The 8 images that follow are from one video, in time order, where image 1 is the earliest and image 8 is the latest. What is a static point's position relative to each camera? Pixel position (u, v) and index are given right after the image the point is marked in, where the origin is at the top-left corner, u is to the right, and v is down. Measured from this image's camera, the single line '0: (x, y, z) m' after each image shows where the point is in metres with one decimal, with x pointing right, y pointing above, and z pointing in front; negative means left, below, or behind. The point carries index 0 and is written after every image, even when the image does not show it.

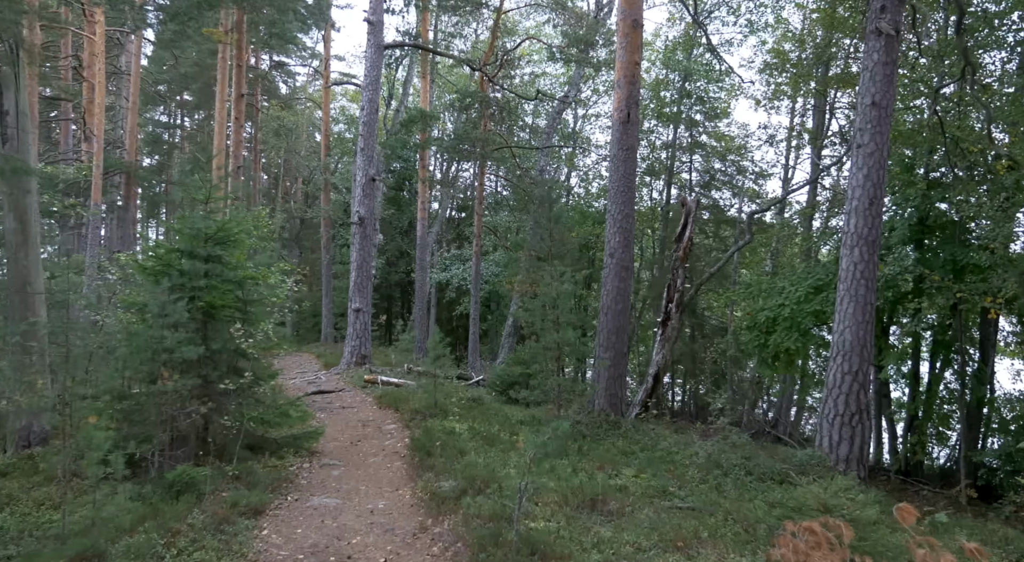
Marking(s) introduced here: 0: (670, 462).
0: (+2.2, -2.6, +9.7) m
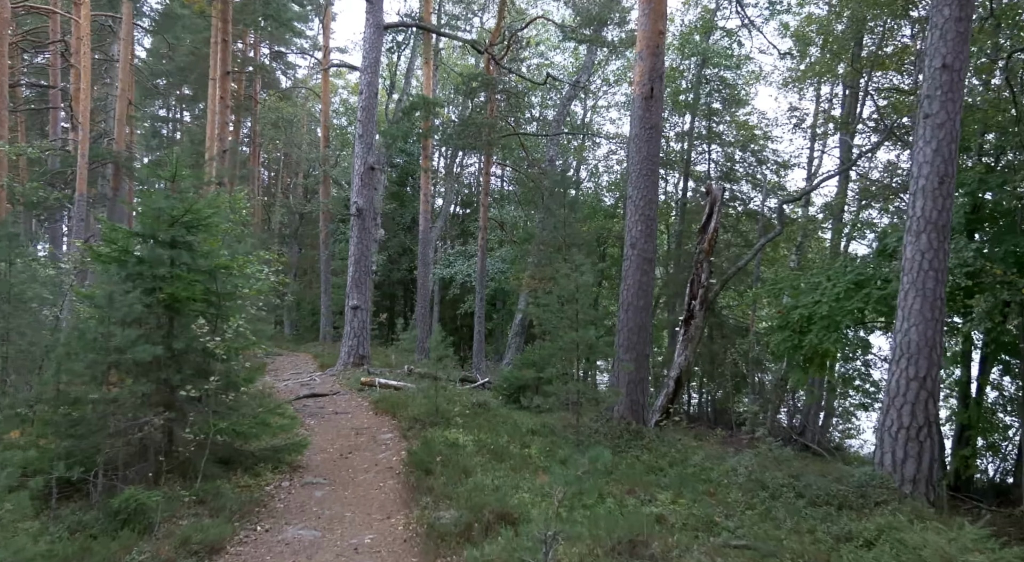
0: (+2.3, -2.5, +8.4) m
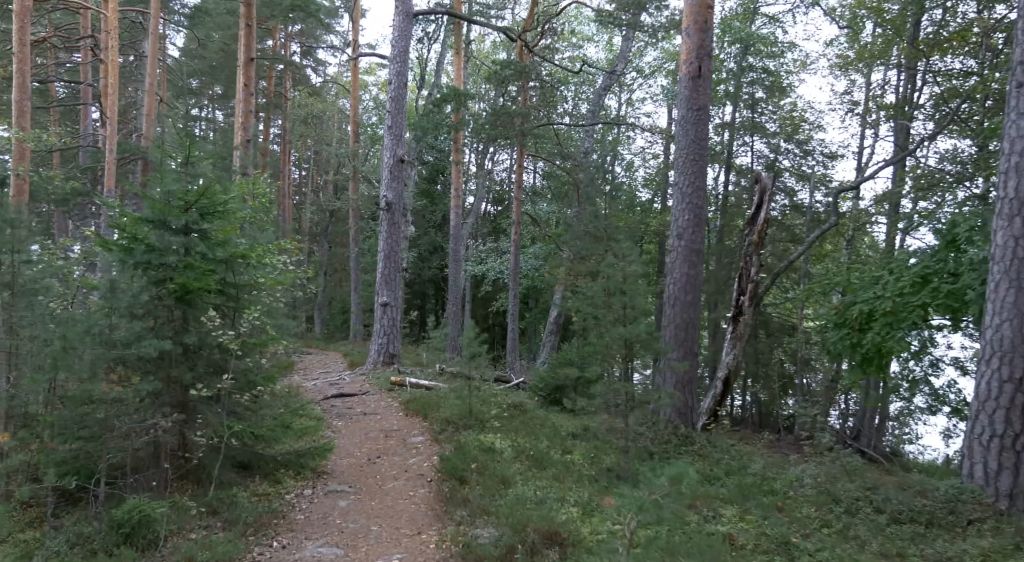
0: (+2.8, -2.3, +7.6) m
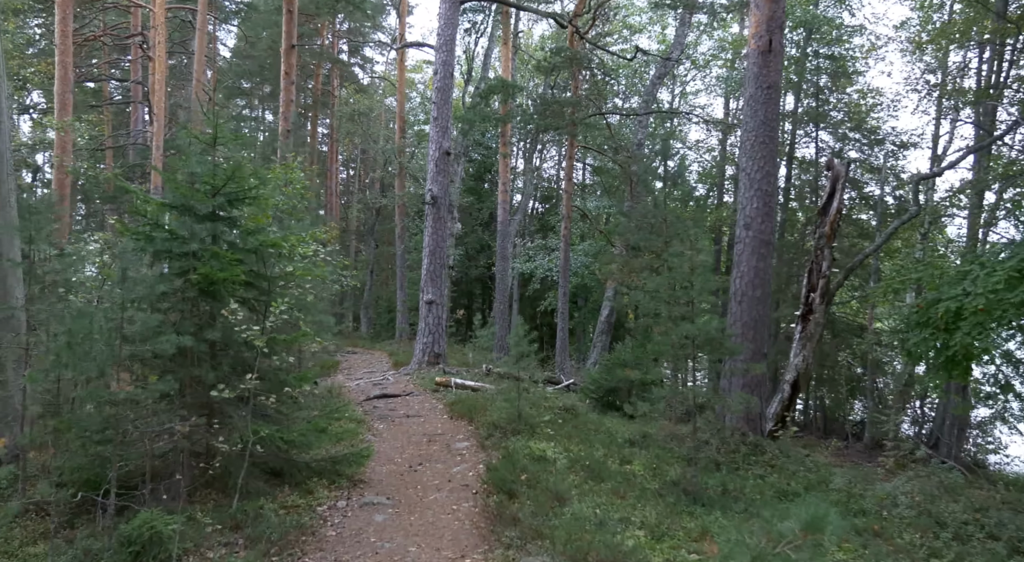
0: (+3.3, -2.3, +6.6) m
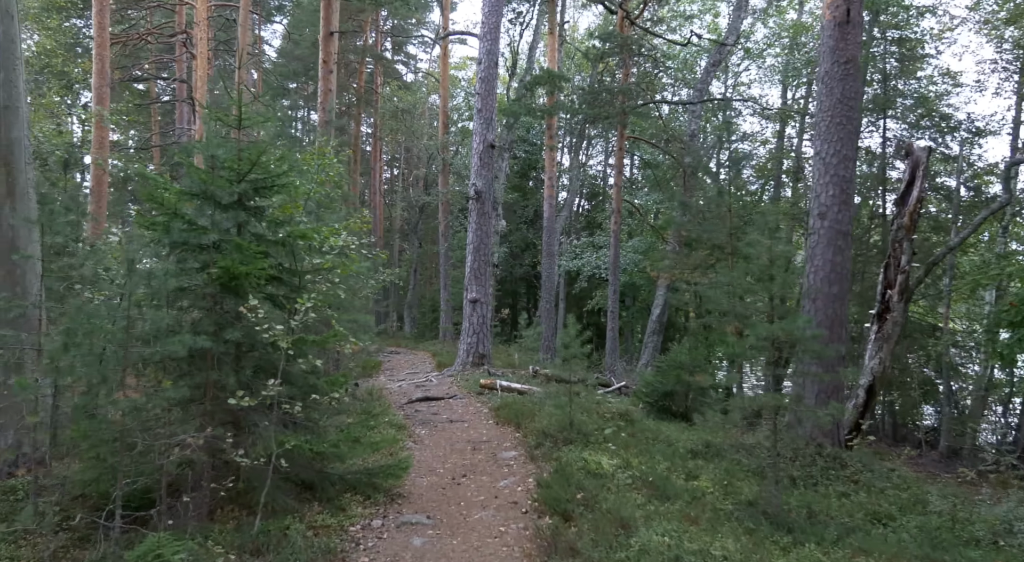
0: (+3.8, -2.2, +5.7) m
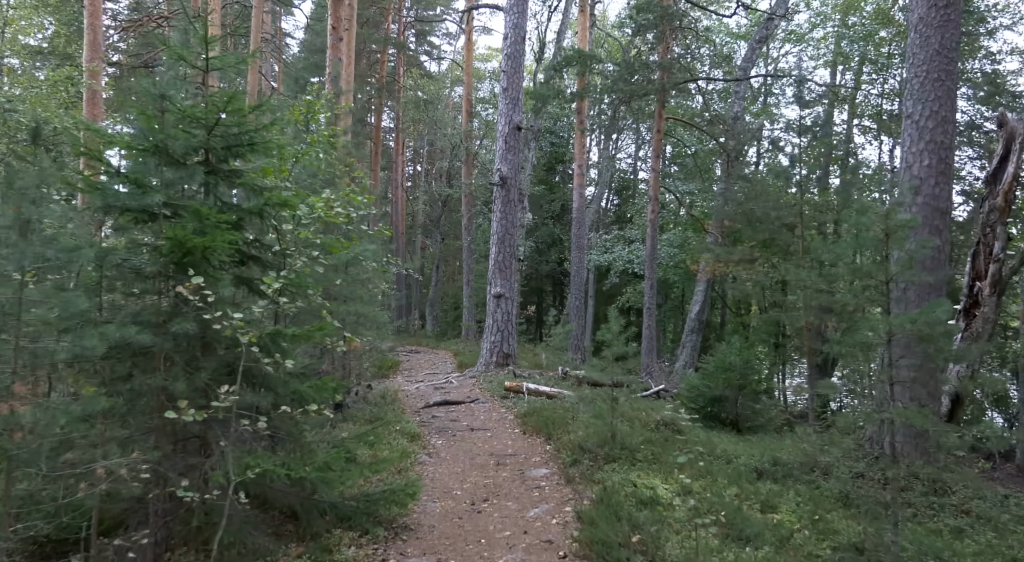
0: (+4.0, -2.1, +4.3) m
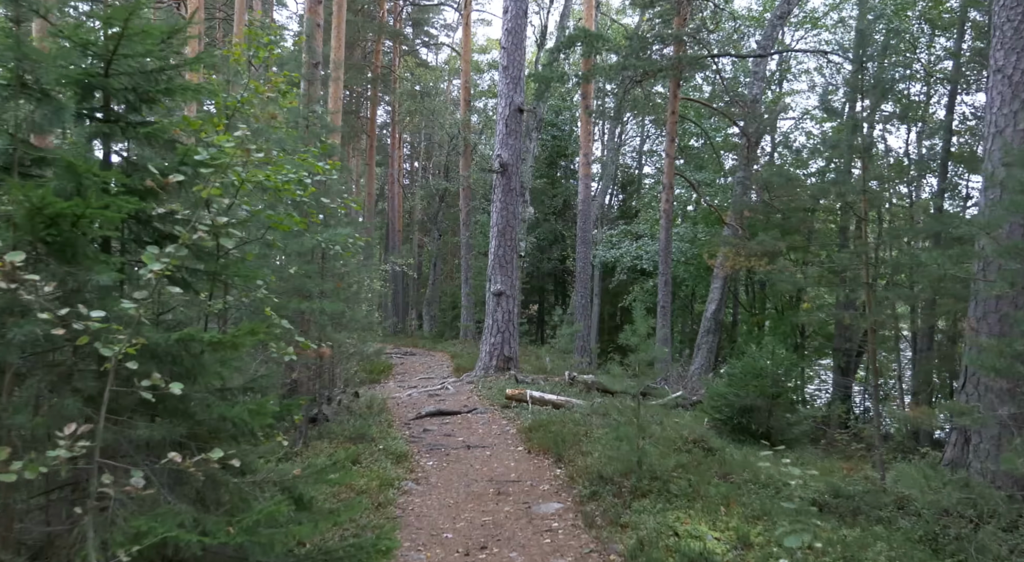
0: (+4.0, -2.0, +3.0) m
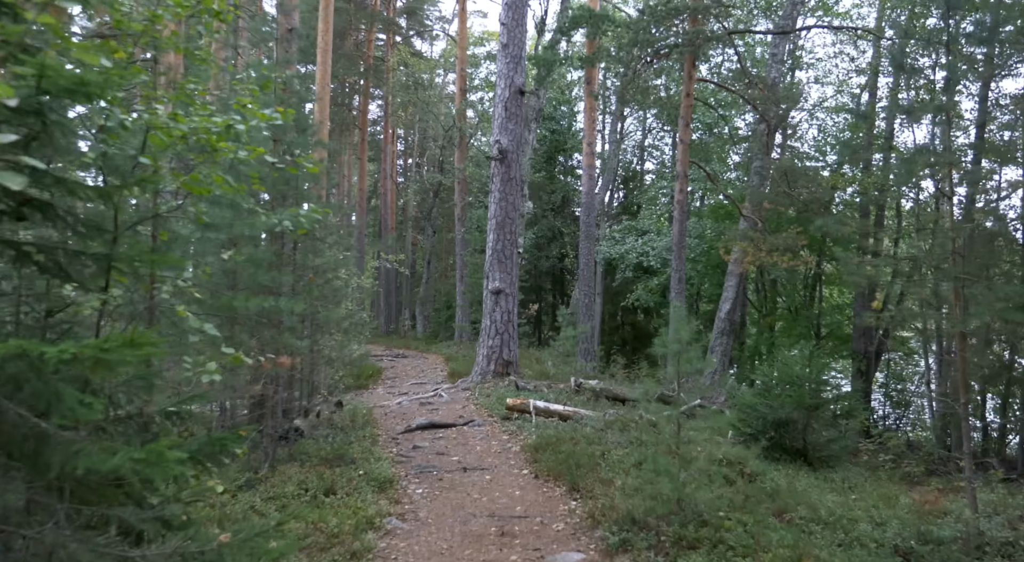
0: (+4.1, -1.9, +1.8) m
